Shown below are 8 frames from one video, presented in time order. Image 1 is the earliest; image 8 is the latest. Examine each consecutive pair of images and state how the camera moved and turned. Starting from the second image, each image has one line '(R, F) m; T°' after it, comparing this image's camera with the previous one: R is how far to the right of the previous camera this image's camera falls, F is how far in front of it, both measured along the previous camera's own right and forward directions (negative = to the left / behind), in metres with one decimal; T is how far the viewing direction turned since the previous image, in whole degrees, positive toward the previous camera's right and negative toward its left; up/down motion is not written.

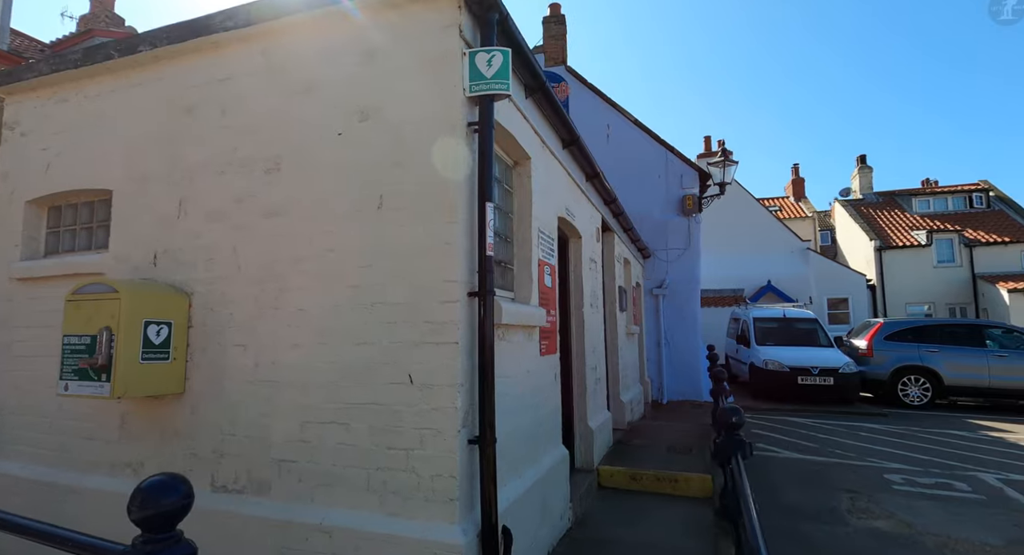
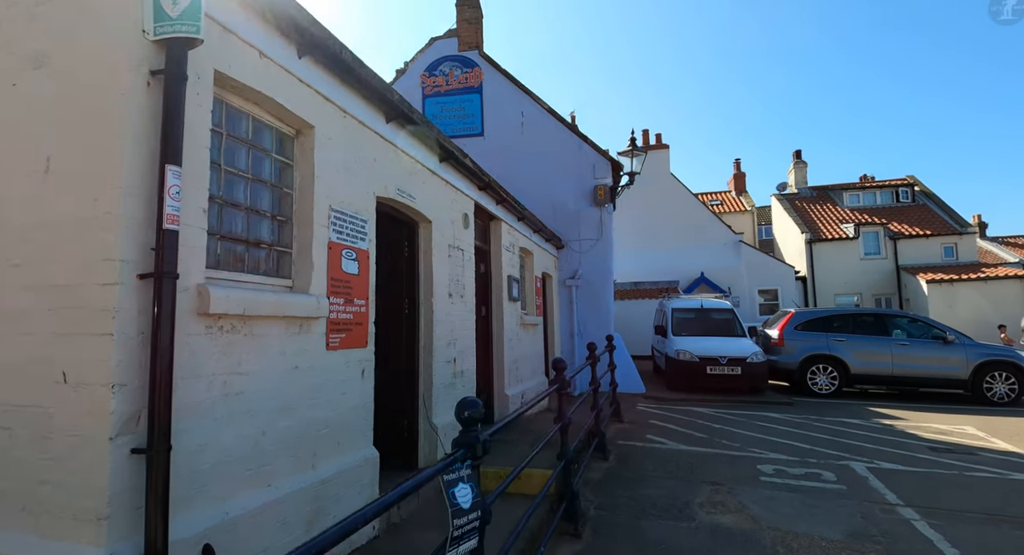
(+1.3, +0.3) m; +3°
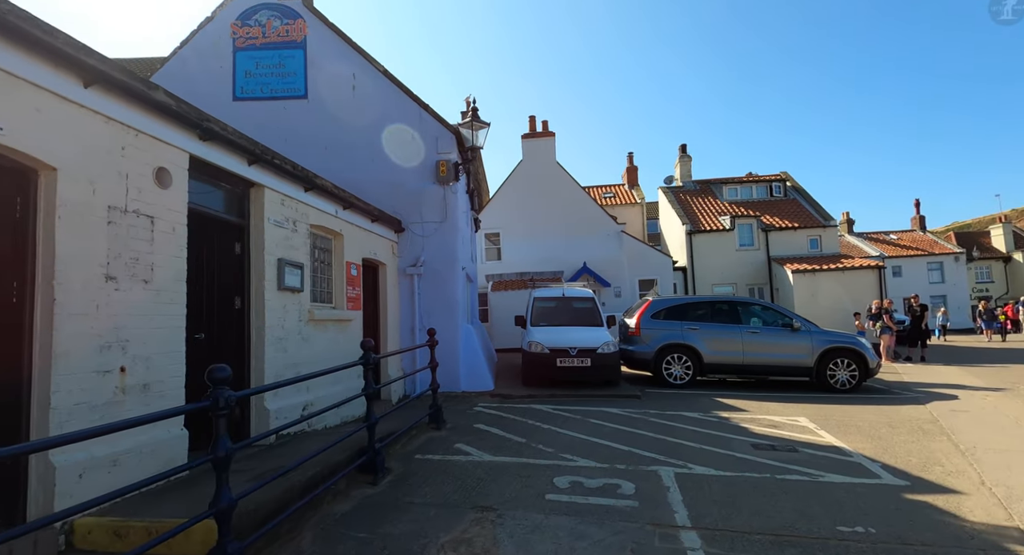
(+1.8, +1.1) m; +8°
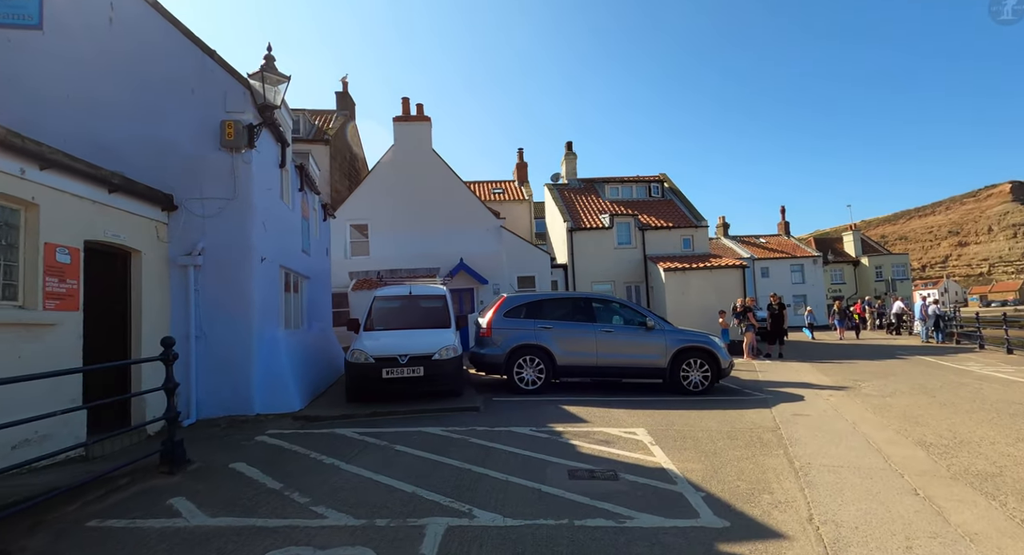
(+1.5, +1.3) m; +10°
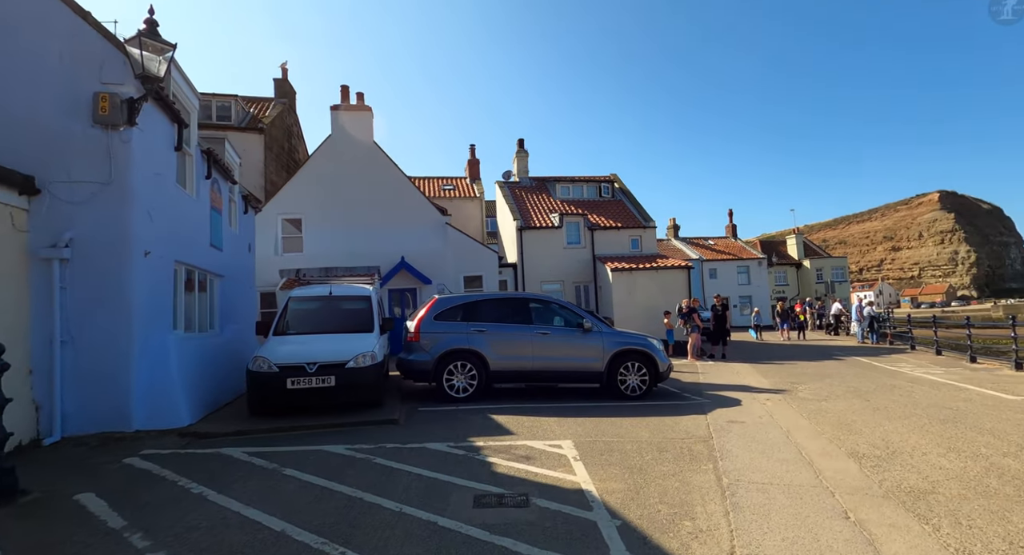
(+0.5, +0.6) m; +5°
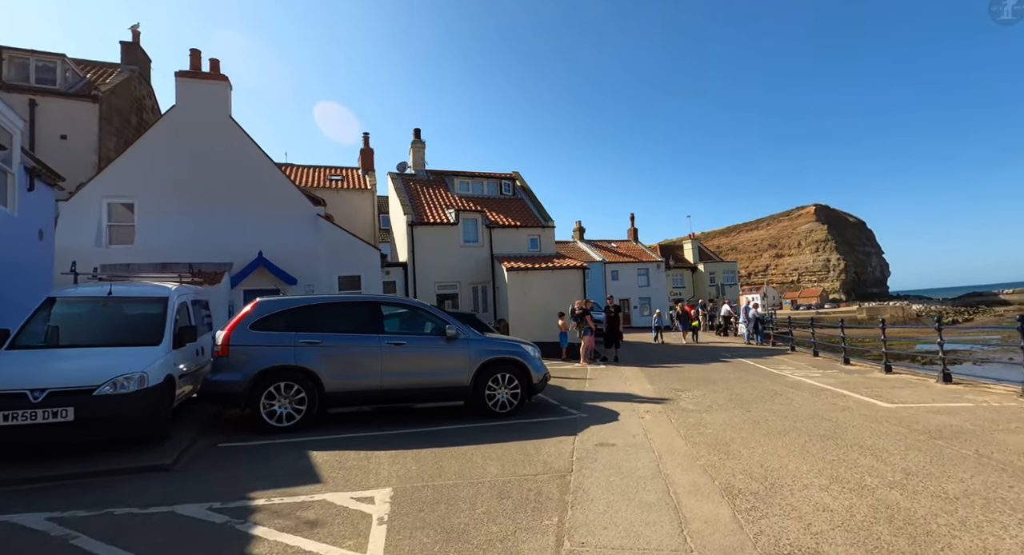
(+1.0, +1.2) m; +9°
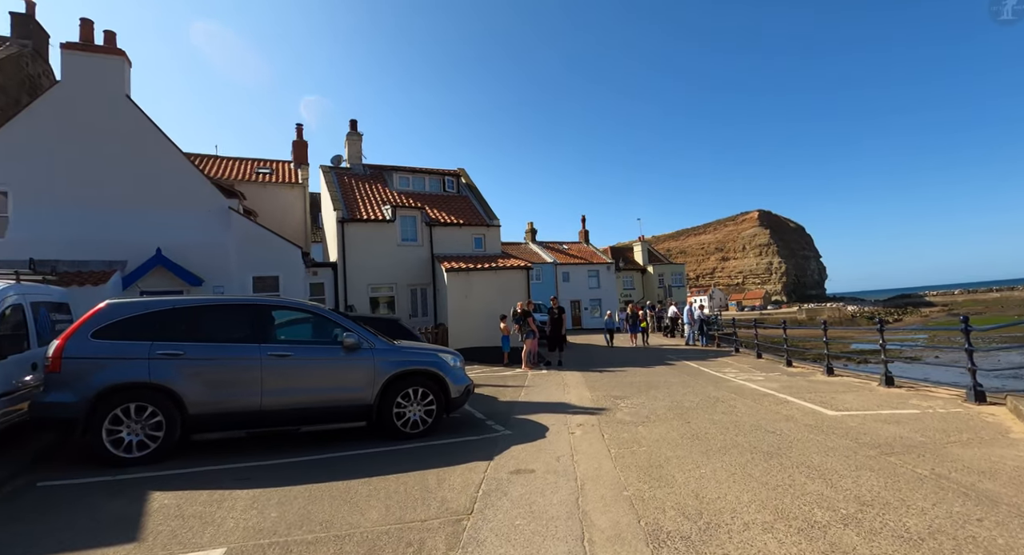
(+0.5, +0.8) m; +5°
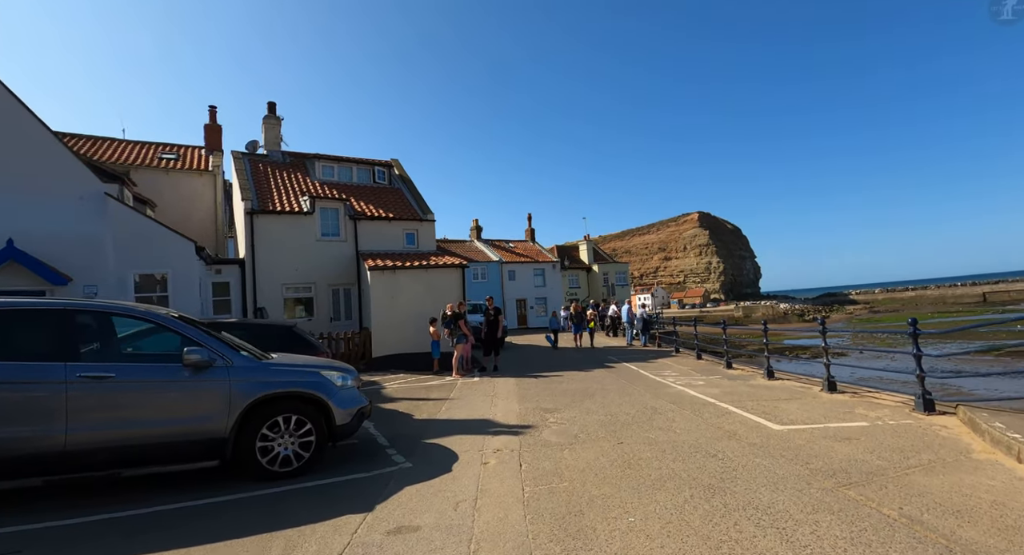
(+0.5, +0.9) m; +6°
